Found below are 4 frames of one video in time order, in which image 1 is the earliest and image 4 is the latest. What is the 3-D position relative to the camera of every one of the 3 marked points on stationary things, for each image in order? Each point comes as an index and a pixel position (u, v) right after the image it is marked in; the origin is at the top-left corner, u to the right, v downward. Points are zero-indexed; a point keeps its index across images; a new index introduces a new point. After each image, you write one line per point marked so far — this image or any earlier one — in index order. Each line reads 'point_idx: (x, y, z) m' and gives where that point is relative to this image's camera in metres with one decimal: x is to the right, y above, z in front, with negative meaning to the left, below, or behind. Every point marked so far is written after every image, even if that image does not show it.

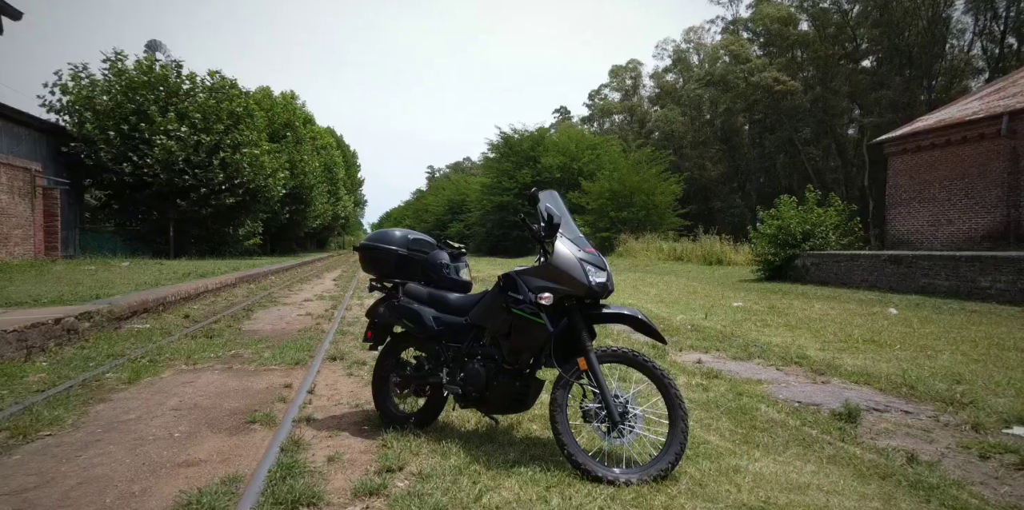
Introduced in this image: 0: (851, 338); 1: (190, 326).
0: (+3.8, -0.9, +6.4) m
1: (-3.8, -0.8, +6.9) m
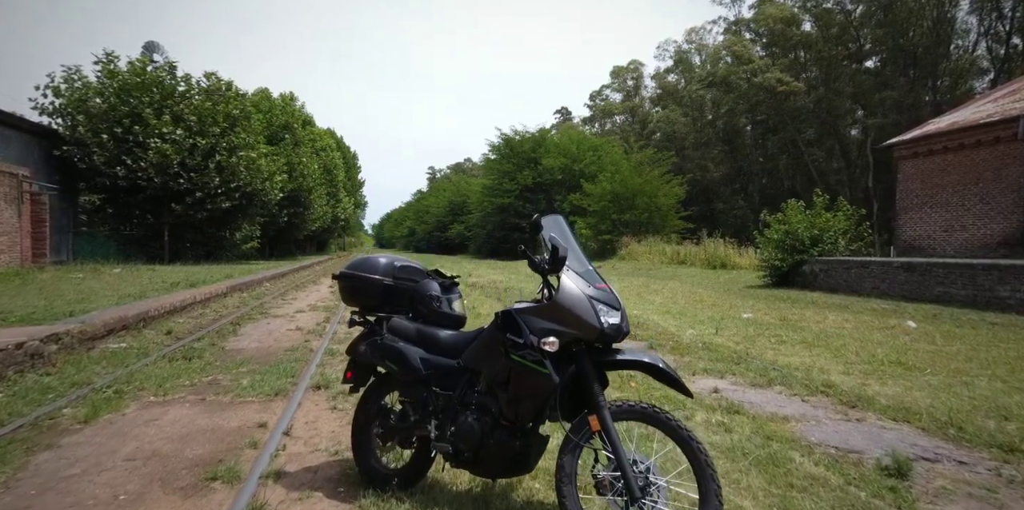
0: (+3.8, -1.1, +6.0) m
1: (-3.8, -1.0, +6.5) m
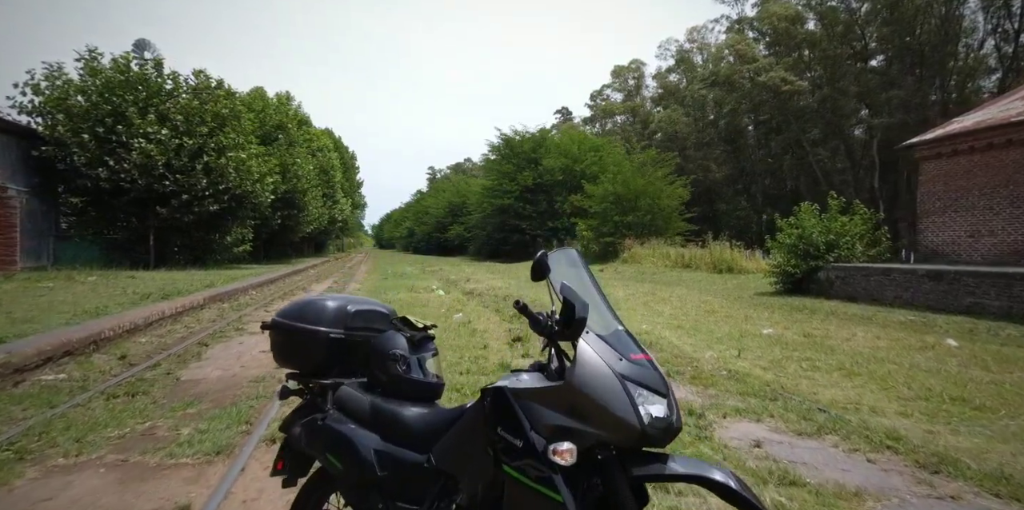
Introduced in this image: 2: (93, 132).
0: (+3.7, -1.2, +5.2) m
1: (-3.8, -1.2, +5.7) m
2: (-13.6, +4.0, +18.9) m
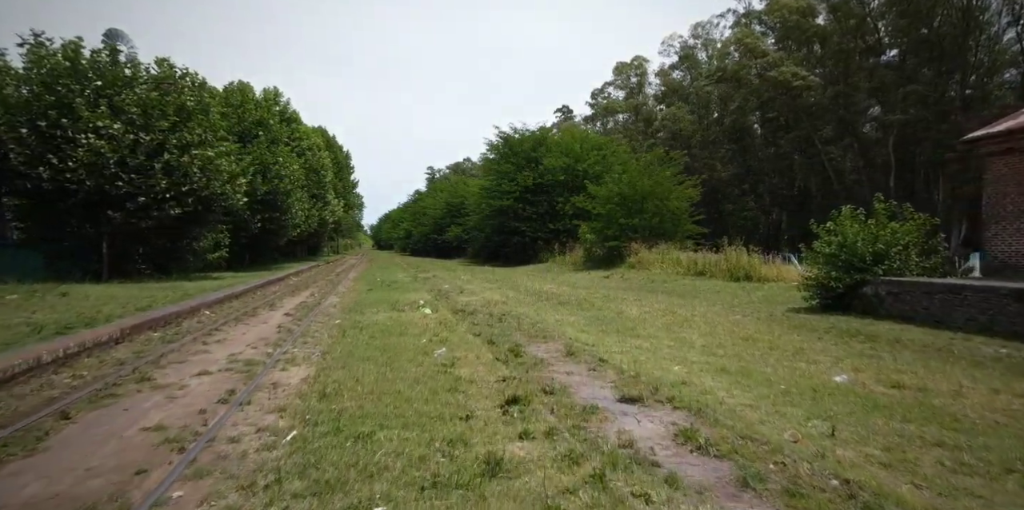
0: (+3.7, -1.5, +2.9) m
1: (-3.9, -1.5, +3.4) m
2: (-13.7, +3.7, +16.7) m
